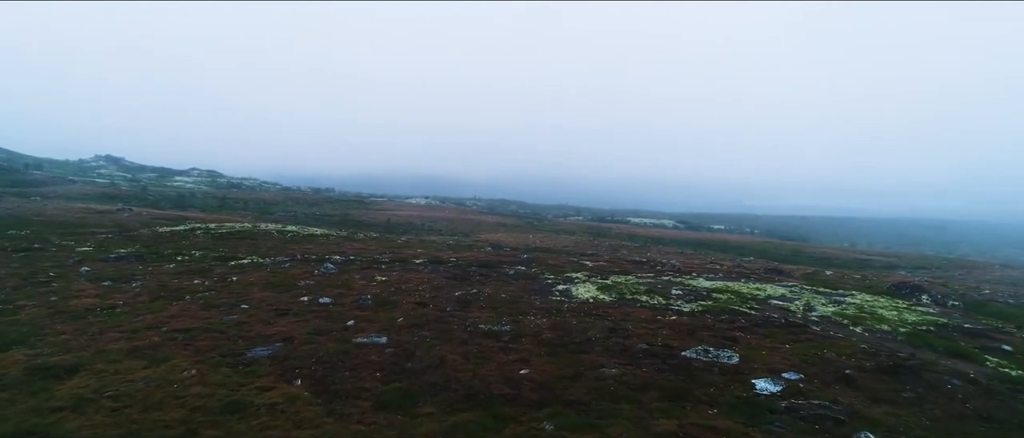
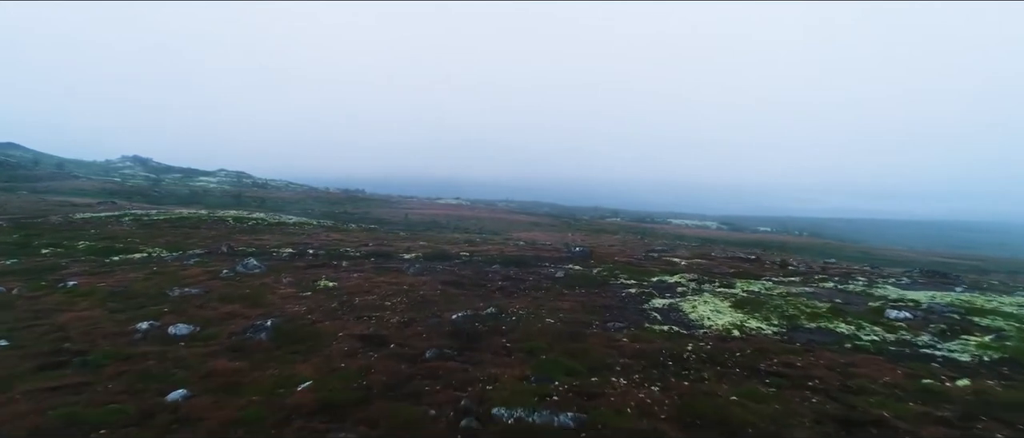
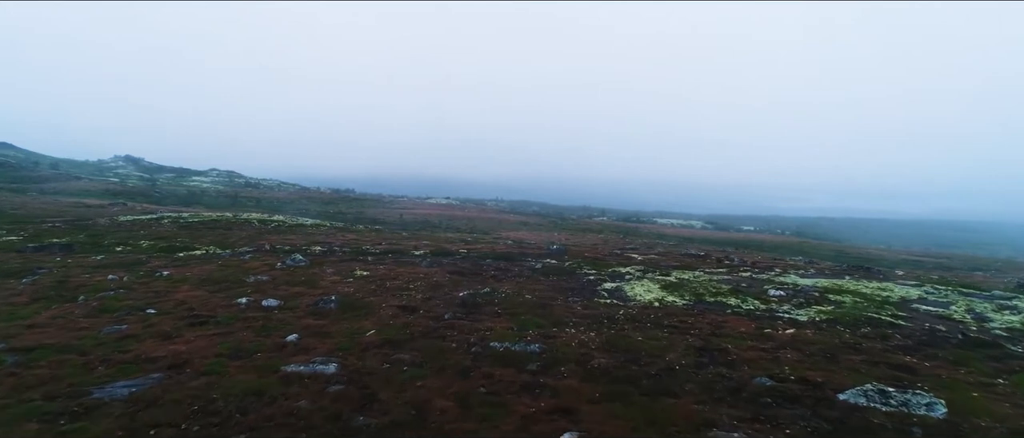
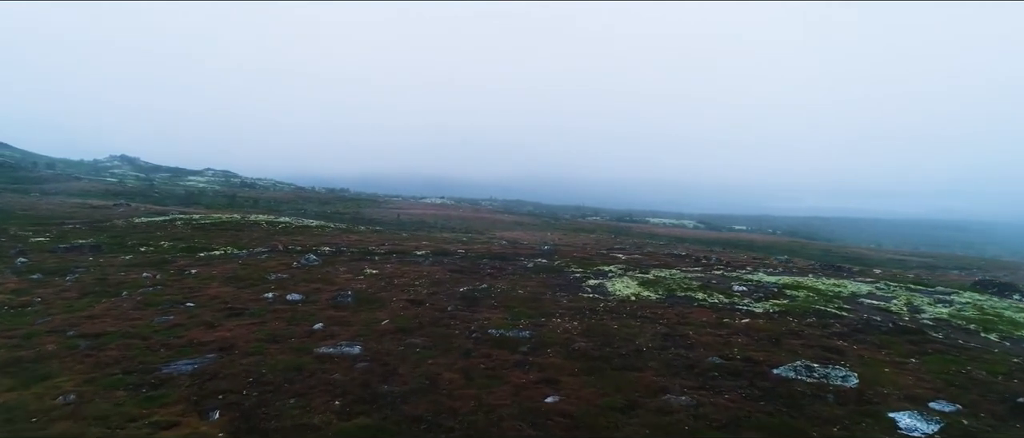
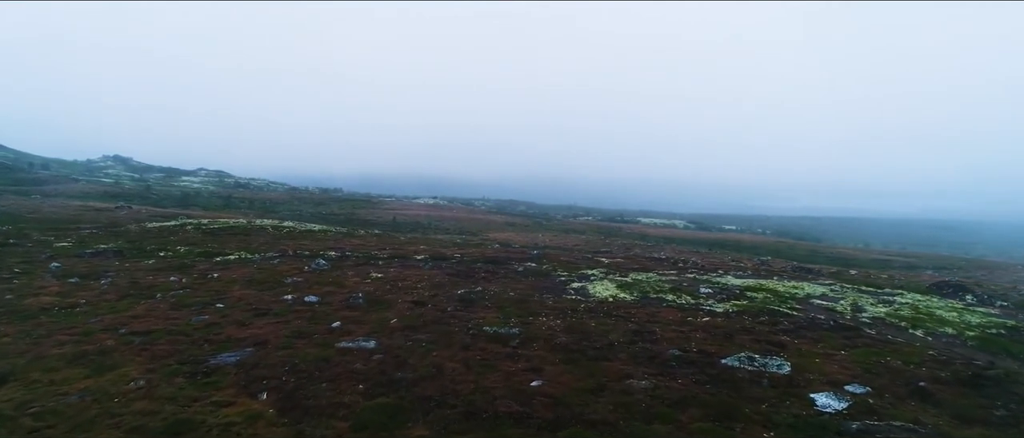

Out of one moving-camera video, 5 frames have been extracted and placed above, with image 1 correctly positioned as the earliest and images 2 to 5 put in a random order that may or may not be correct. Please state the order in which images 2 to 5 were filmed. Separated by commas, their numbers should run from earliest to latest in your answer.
5, 4, 3, 2
